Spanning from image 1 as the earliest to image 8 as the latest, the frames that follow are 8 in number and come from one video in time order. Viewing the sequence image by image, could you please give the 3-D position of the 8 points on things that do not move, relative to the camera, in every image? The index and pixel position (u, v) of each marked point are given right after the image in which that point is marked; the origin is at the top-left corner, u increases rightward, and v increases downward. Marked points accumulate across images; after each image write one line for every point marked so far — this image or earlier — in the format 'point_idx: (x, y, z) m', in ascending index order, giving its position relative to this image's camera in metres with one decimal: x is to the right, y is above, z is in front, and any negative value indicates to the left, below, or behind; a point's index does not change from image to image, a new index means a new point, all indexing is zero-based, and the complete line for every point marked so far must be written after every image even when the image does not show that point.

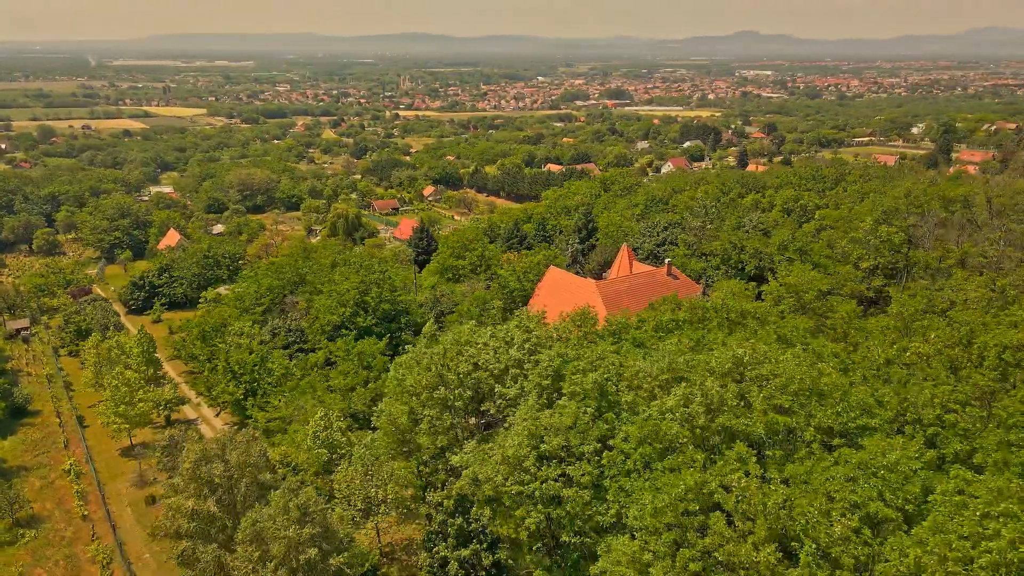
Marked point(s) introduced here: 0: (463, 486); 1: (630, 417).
0: (-0.7, -4.5, +15.7) m
1: (+2.6, -2.8, +15.0) m
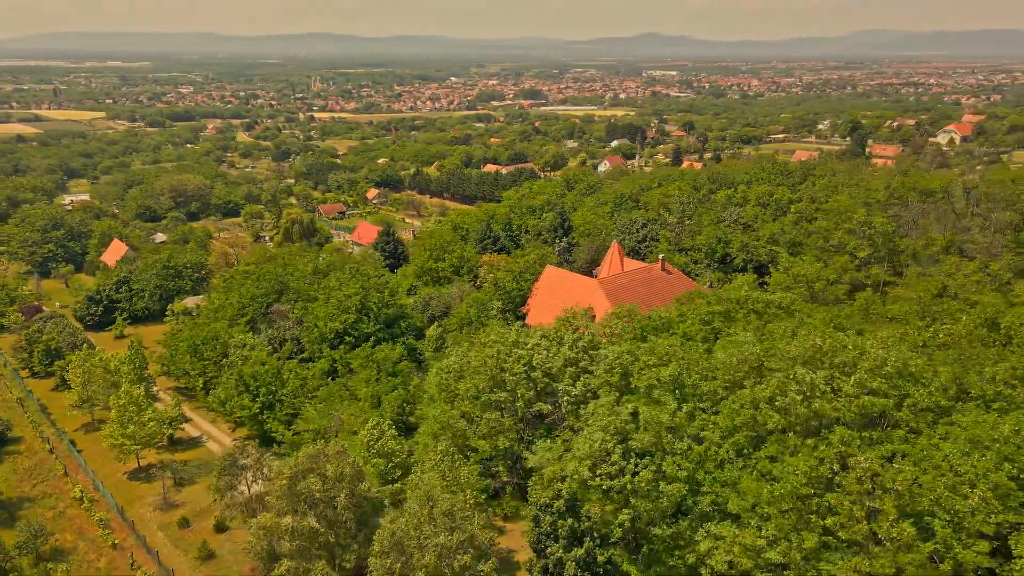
0: (+1.2, -4.5, +15.8) m
1: (+4.6, -2.7, +15.5) m
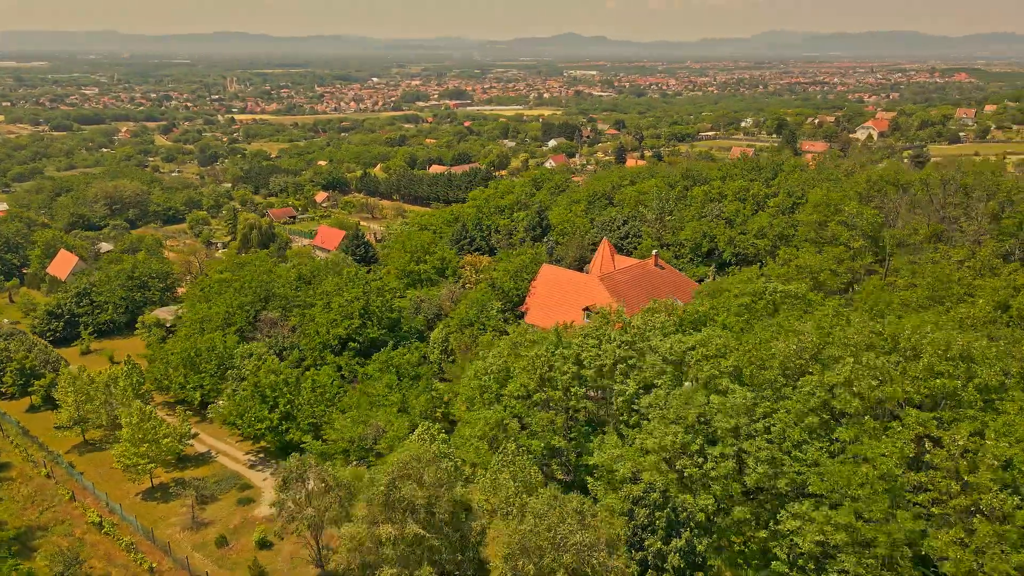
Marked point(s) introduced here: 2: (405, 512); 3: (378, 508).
0: (+2.9, -4.4, +16.0) m
1: (+6.2, -2.5, +16.0) m
2: (-2.1, -4.3, +13.6) m
3: (-2.6, -4.2, +13.7) m
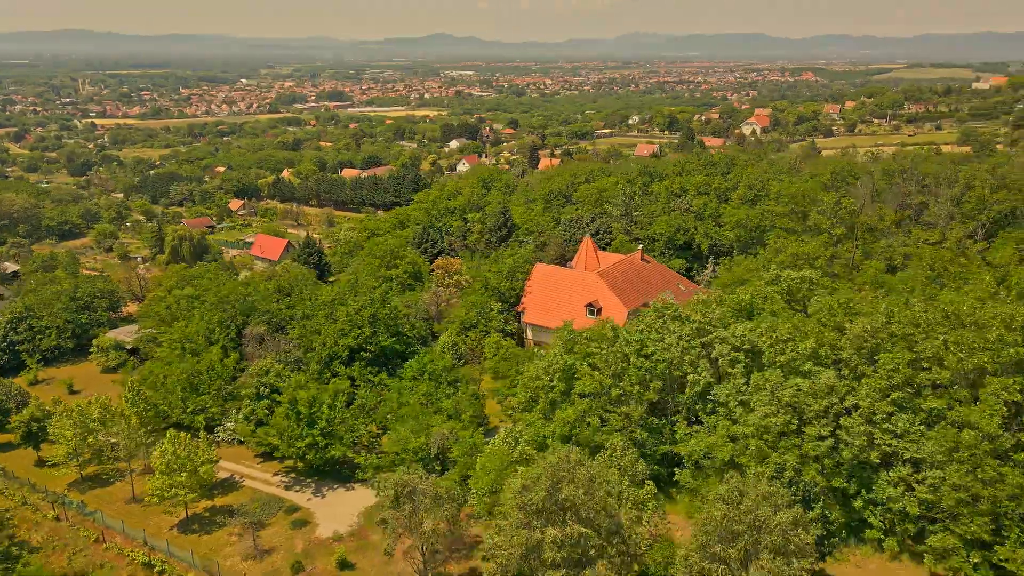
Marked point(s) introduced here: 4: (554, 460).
0: (+5.5, -4.2, +16.8) m
1: (+8.7, -2.2, +17.3) m
2: (+0.9, -4.3, +13.6) m
3: (+0.4, -4.3, +13.7) m
4: (+0.7, -3.6, +14.9) m
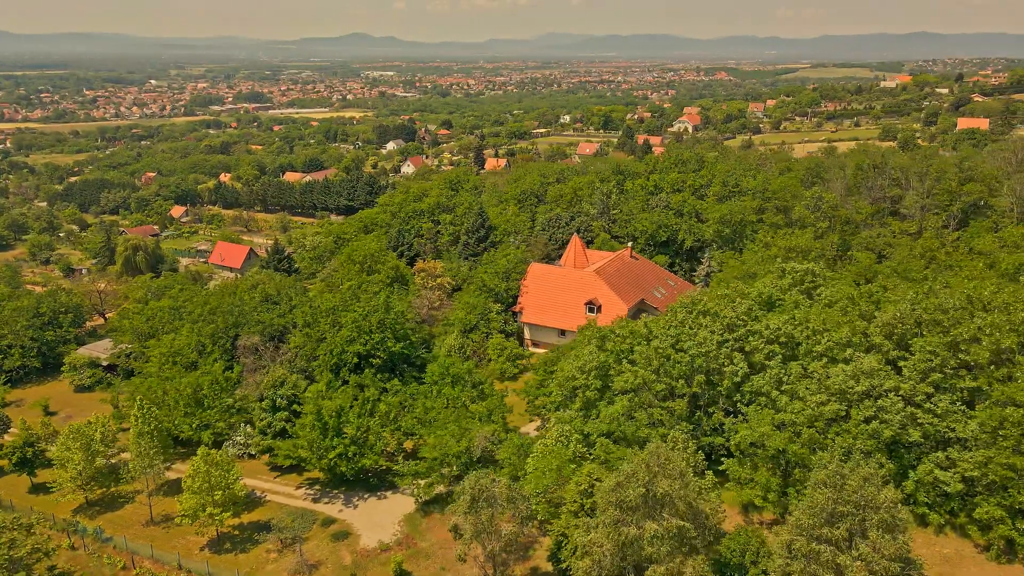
0: (+7.1, -4.0, +17.5) m
1: (+10.1, -1.9, +18.3) m
2: (+2.8, -4.3, +13.9) m
3: (+2.3, -4.3, +13.9) m
4: (+2.5, -3.6, +15.1) m
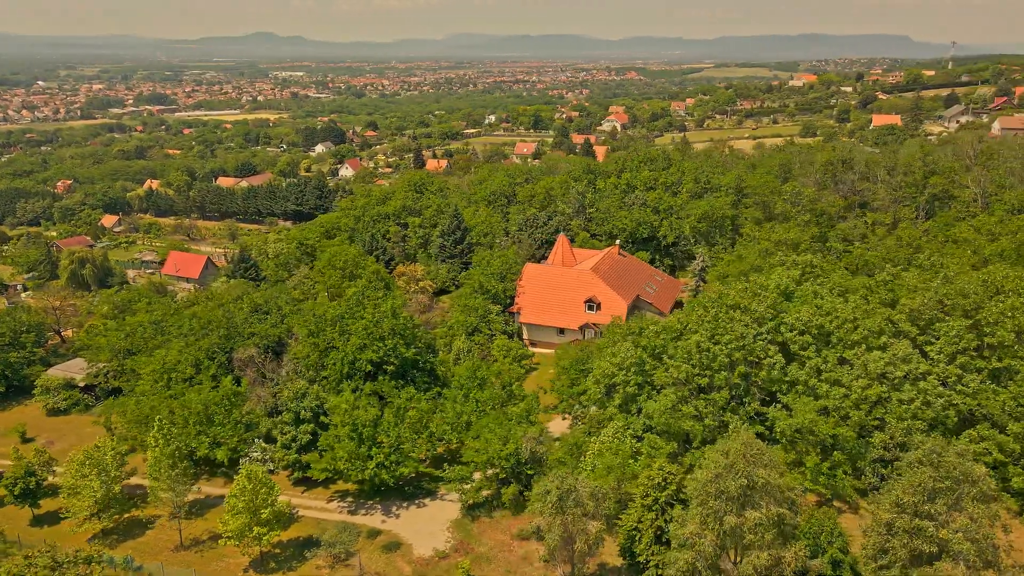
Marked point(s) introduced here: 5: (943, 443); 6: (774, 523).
0: (+8.7, -3.8, +18.4) m
1: (+11.6, -1.6, +19.5) m
2: (+4.9, -4.2, +14.4) m
3: (+4.4, -4.2, +14.4) m
4: (+4.4, -3.5, +15.6) m
5: (+8.6, -3.1, +14.1) m
6: (+5.2, -4.7, +14.3) m
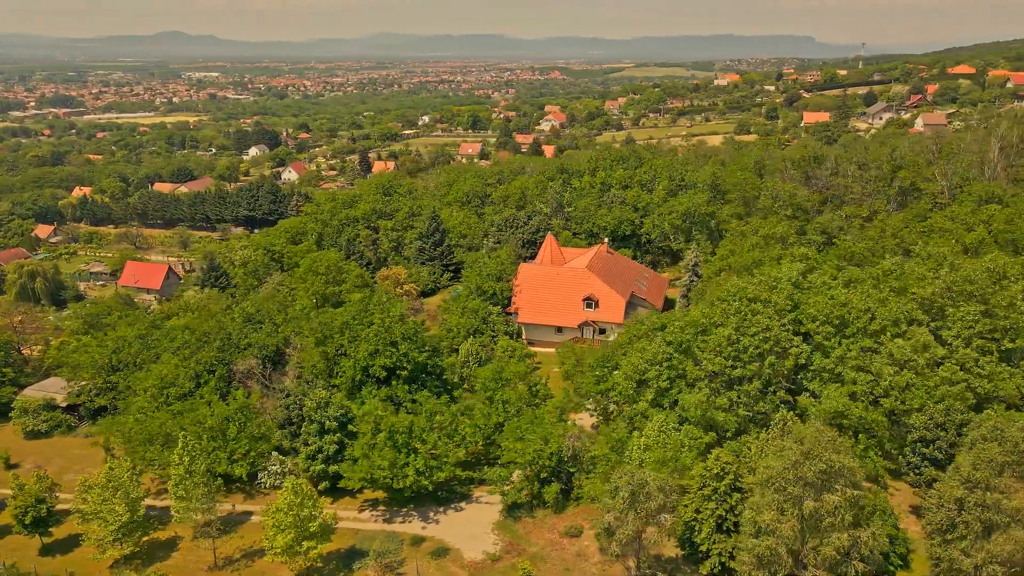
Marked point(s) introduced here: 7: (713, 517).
0: (+10.1, -3.5, +19.4) m
1: (+12.8, -1.2, +20.8) m
2: (+6.6, -4.1, +15.0) m
3: (+6.1, -4.1, +15.0) m
4: (+6.1, -3.4, +16.2) m
5: (+10.3, -2.8, +15.1) m
6: (+7.0, -4.6, +15.0) m
7: (+5.0, -5.7, +17.6) m
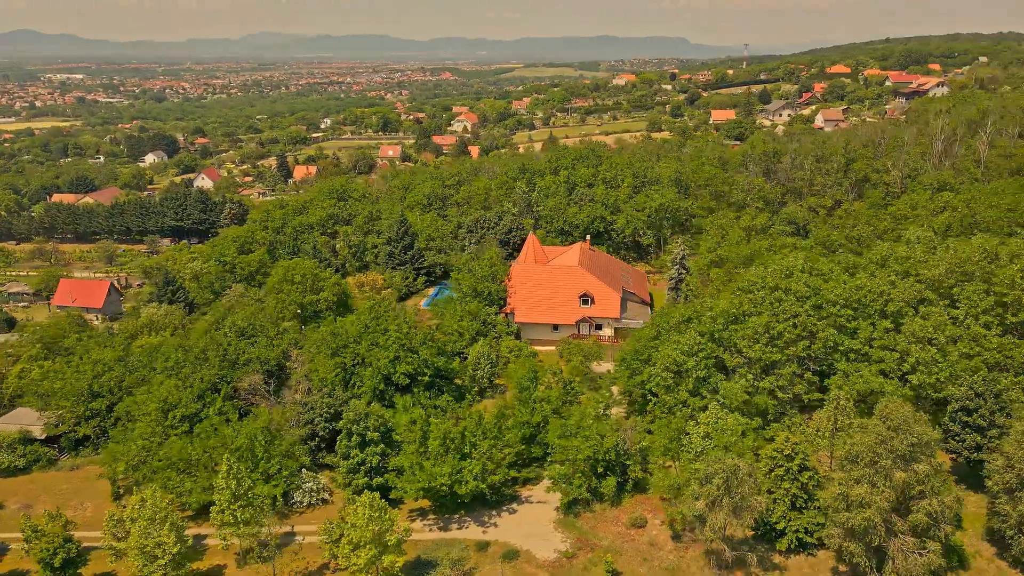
0: (+11.9, -3.1, +20.9) m
1: (+14.2, -0.6, +22.7) m
2: (+9.1, -3.7, +16.2) m
3: (+8.6, -3.8, +16.0) m
4: (+8.3, -3.1, +17.2) m
5: (+12.6, -2.3, +16.7) m
6: (+9.4, -4.2, +16.2) m
7: (+7.1, -5.4, +18.5) m
